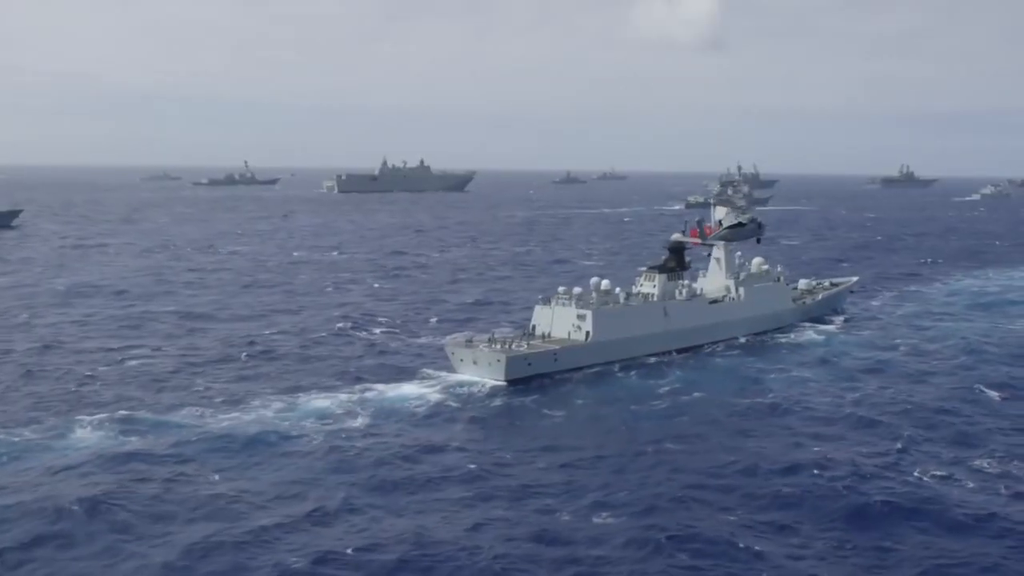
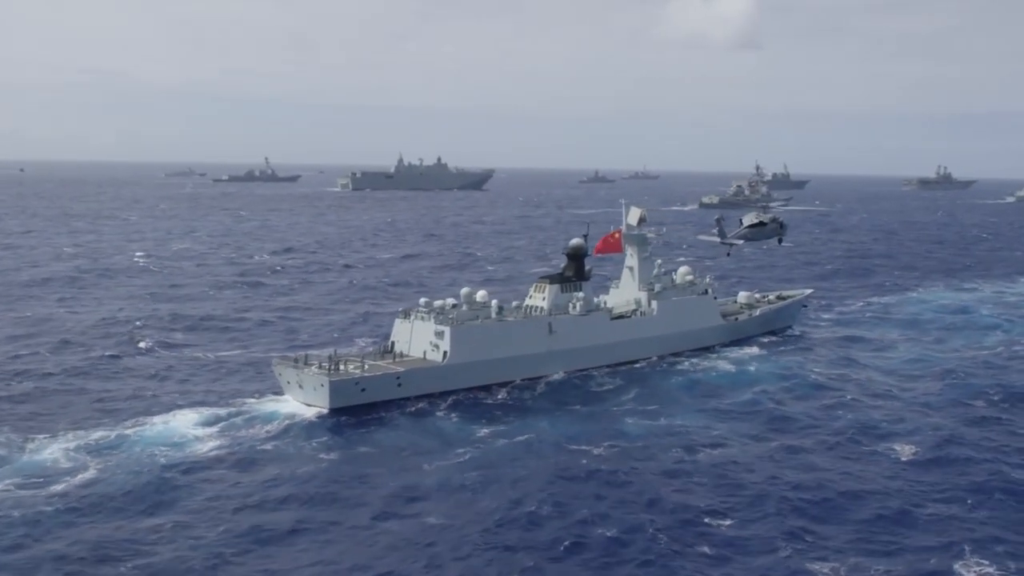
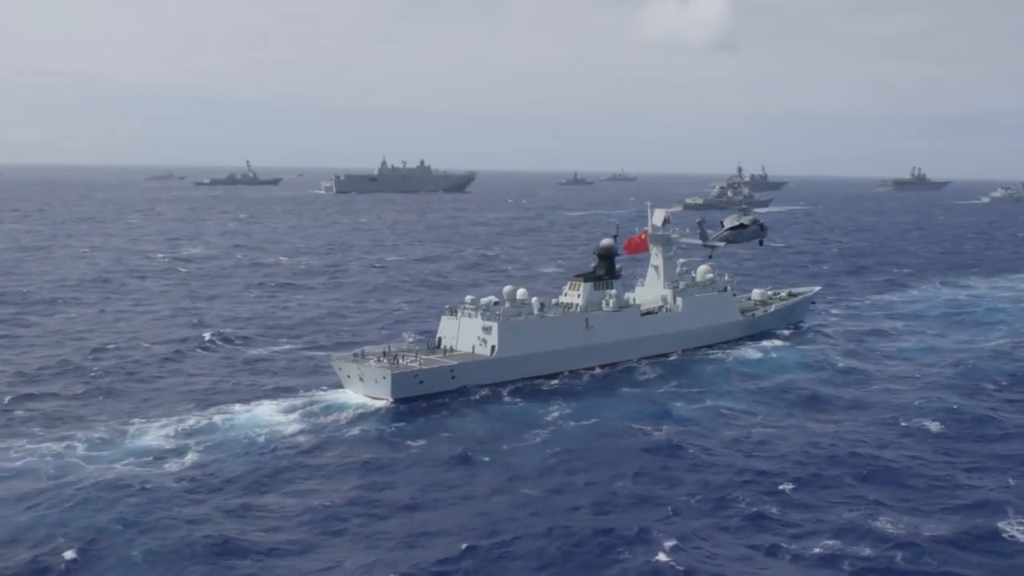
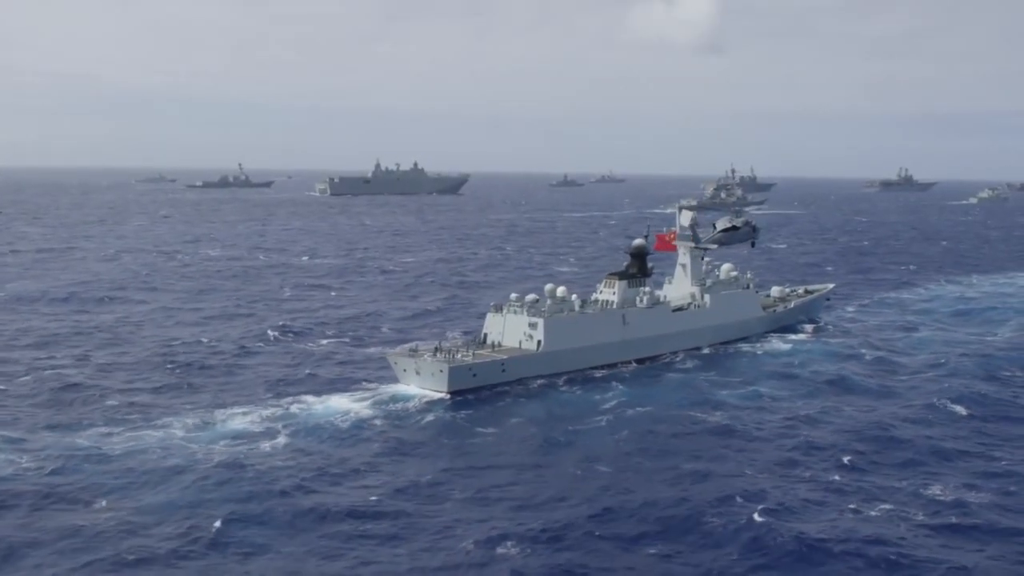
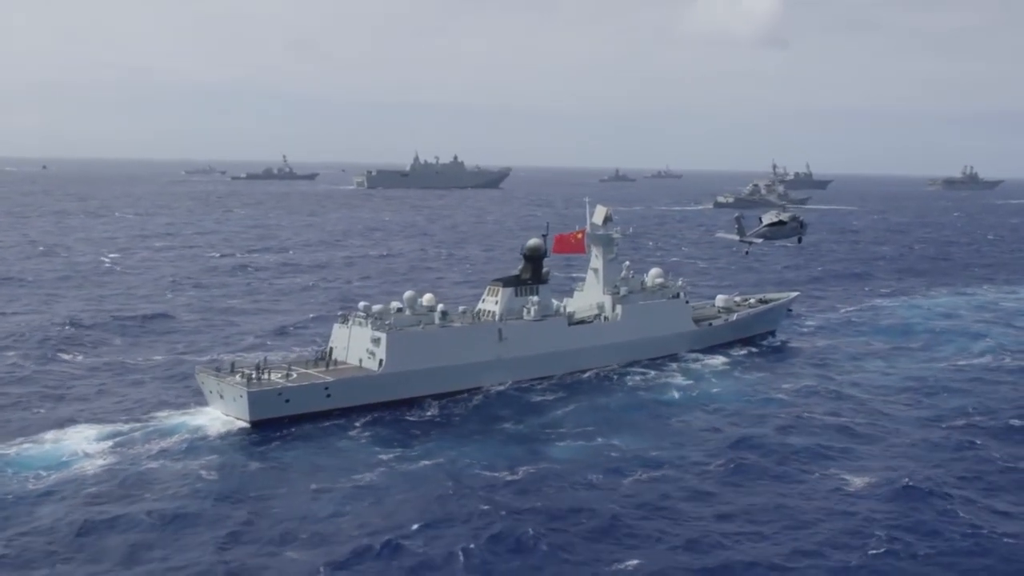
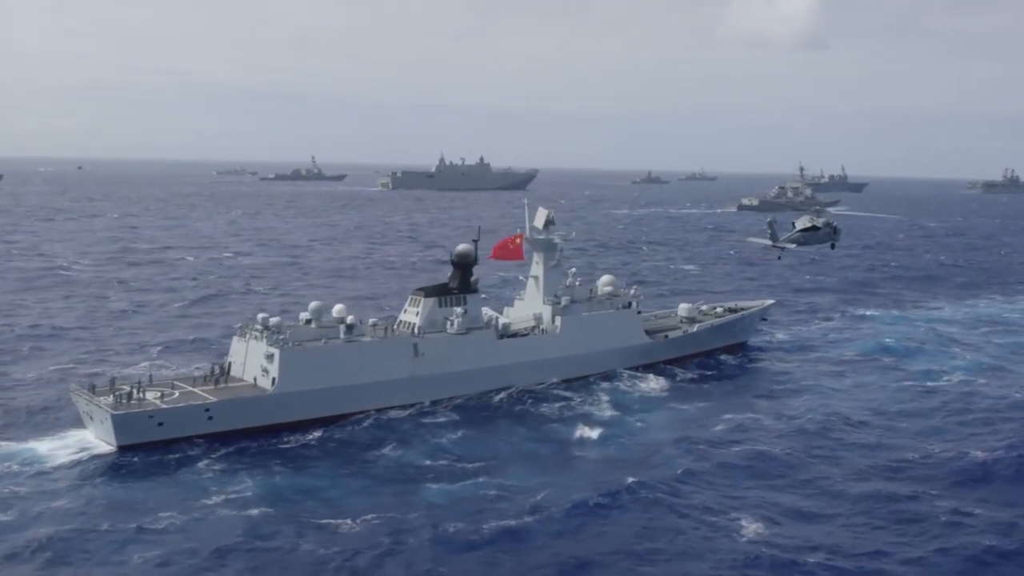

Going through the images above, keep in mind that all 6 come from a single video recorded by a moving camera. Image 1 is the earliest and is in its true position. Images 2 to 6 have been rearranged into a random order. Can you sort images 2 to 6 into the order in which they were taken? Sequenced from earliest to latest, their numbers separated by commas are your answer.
4, 3, 2, 5, 6
